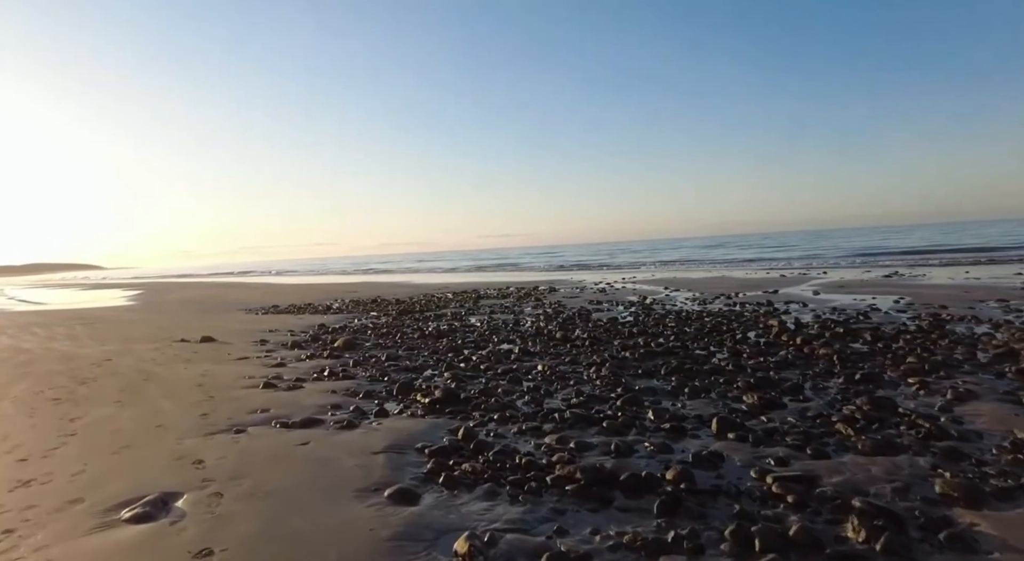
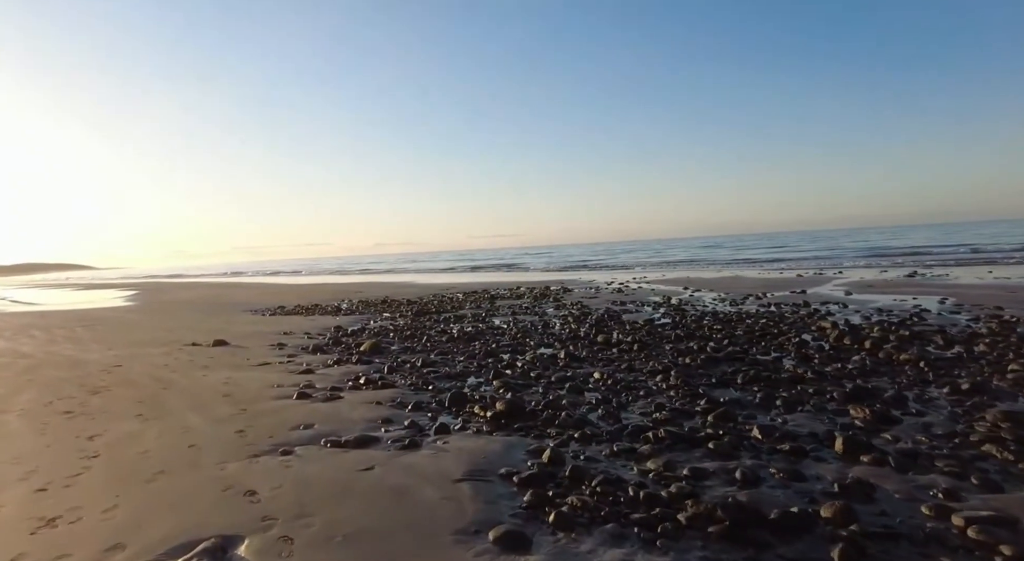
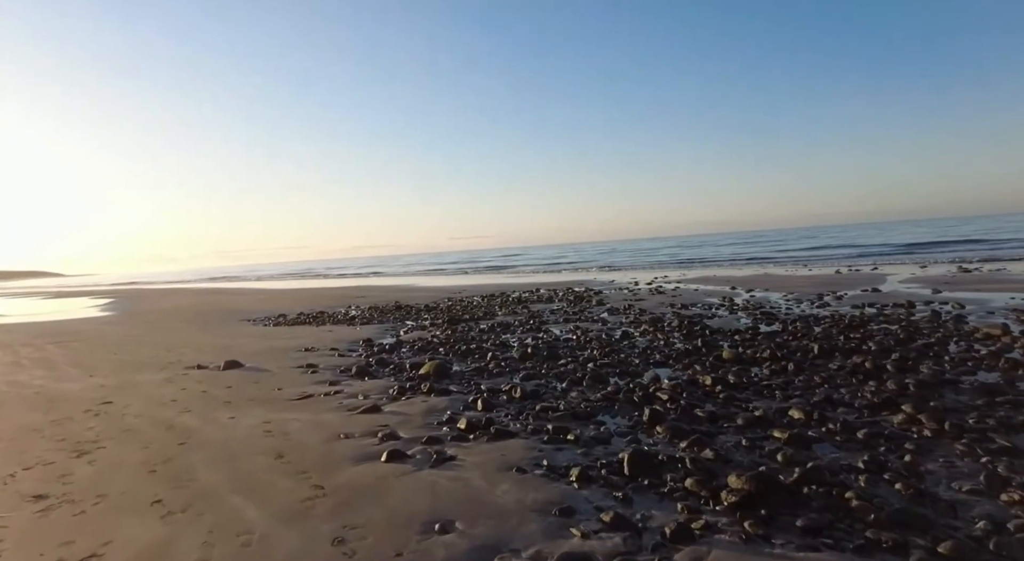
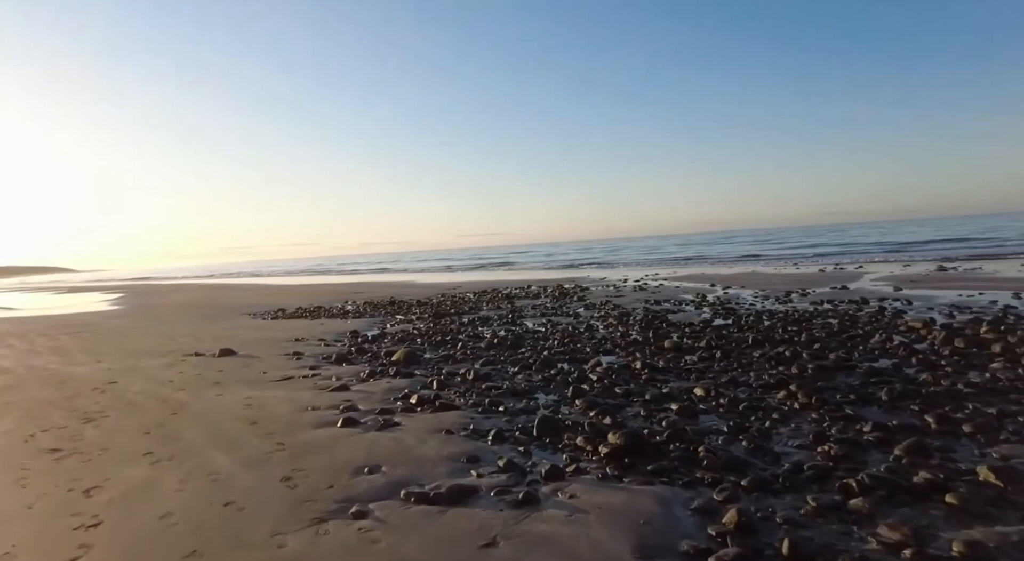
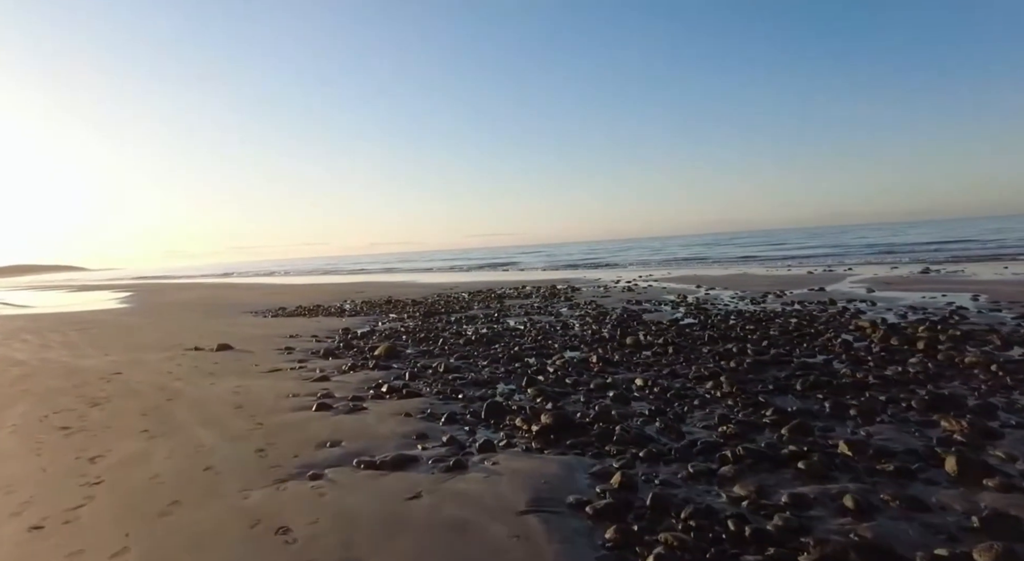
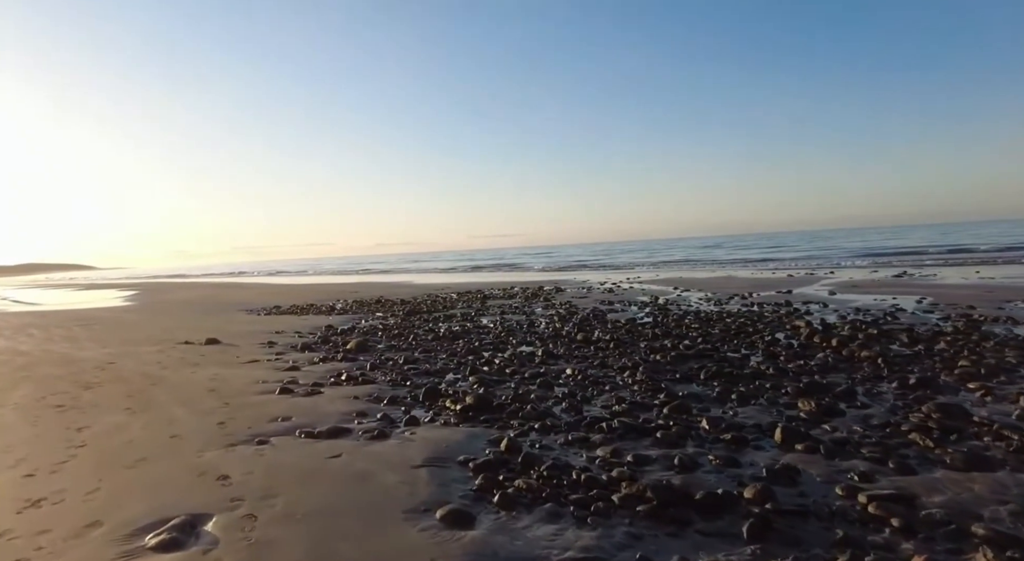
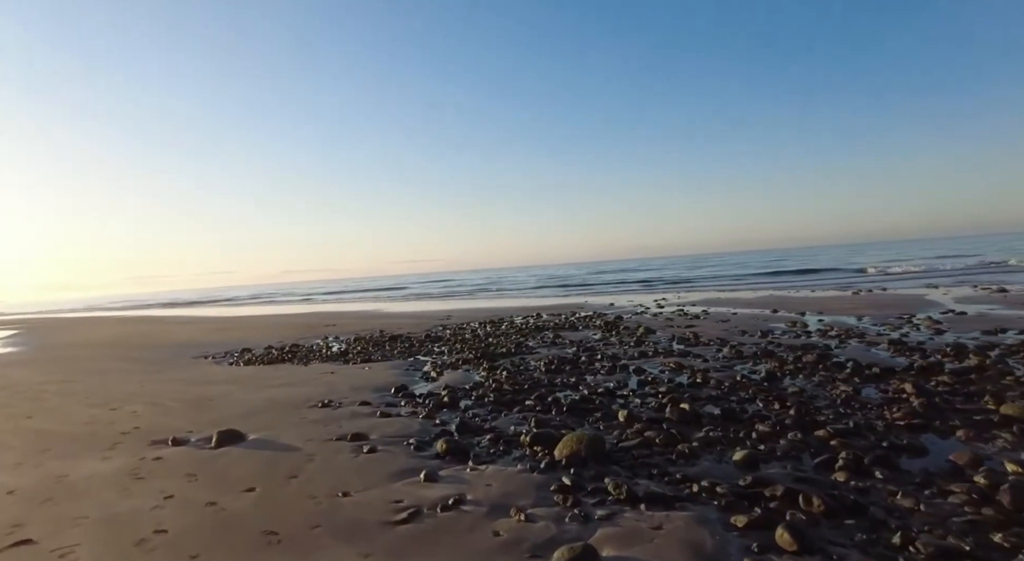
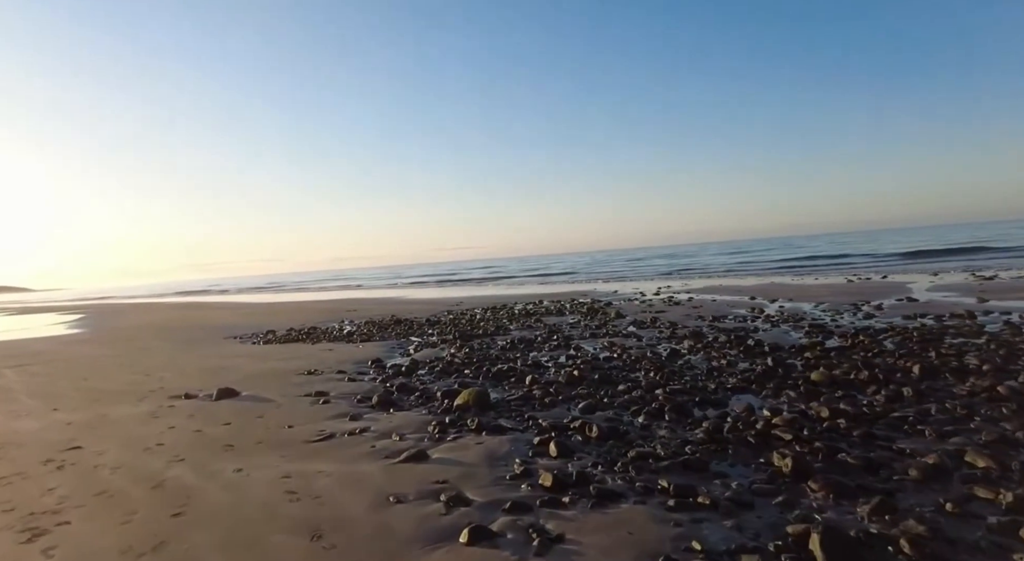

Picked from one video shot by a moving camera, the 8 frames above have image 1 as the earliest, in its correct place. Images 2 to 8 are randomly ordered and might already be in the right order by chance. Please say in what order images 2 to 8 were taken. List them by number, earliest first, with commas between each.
6, 2, 5, 4, 3, 8, 7
